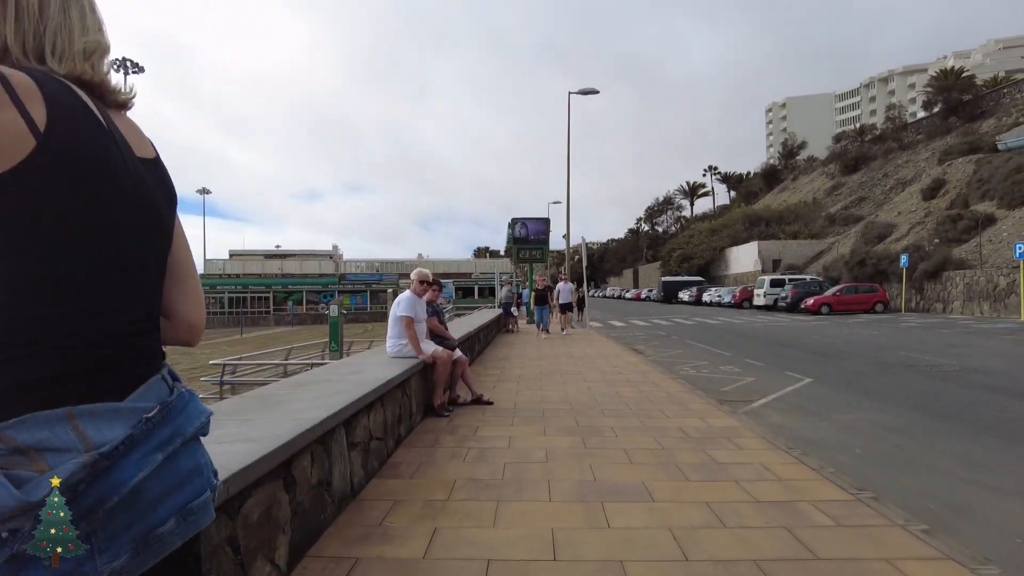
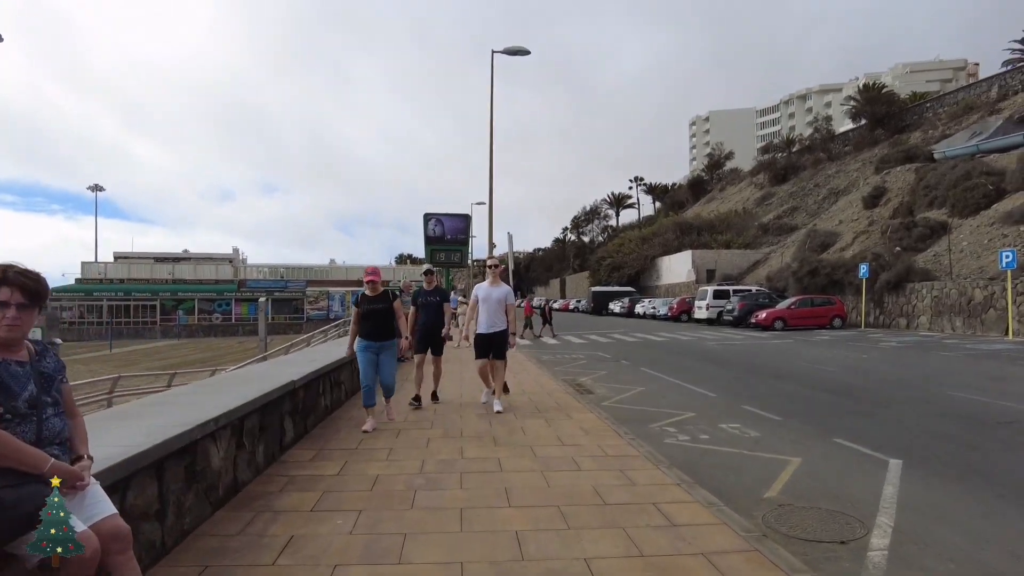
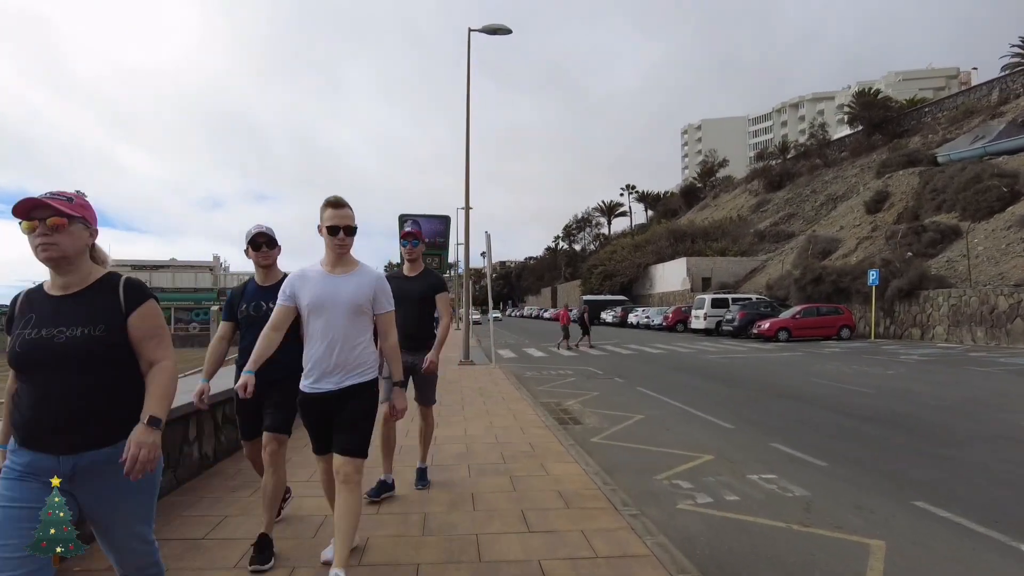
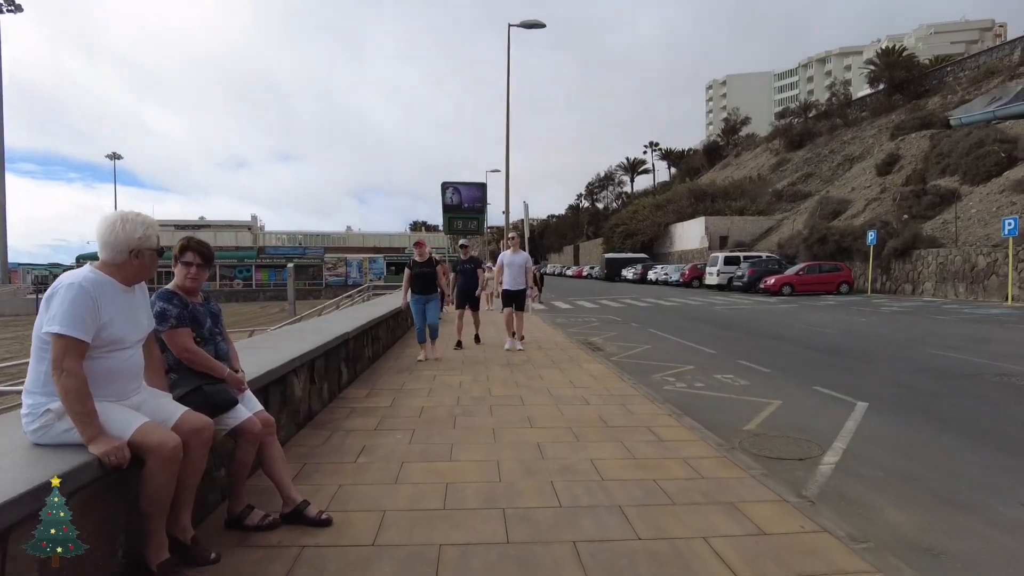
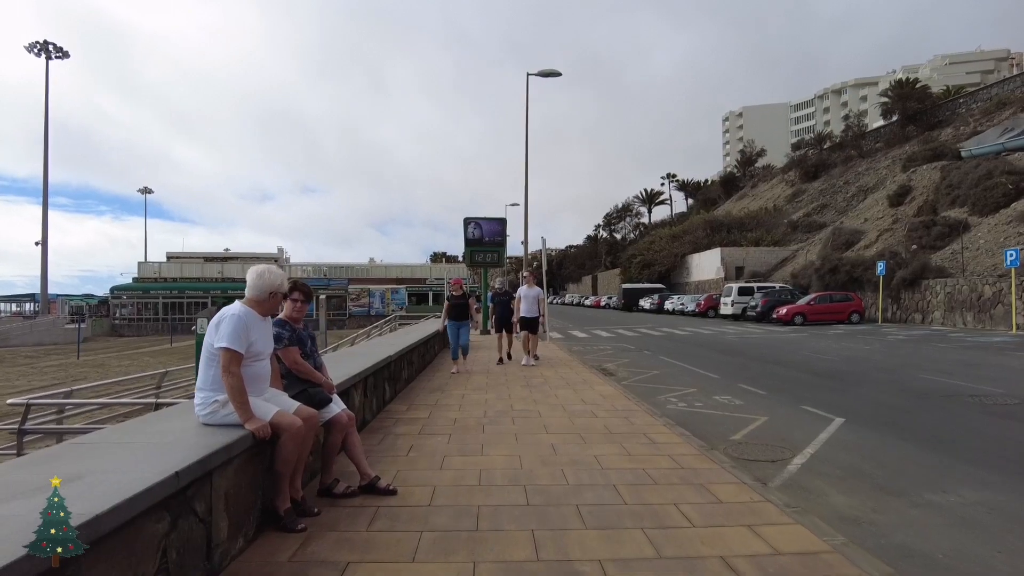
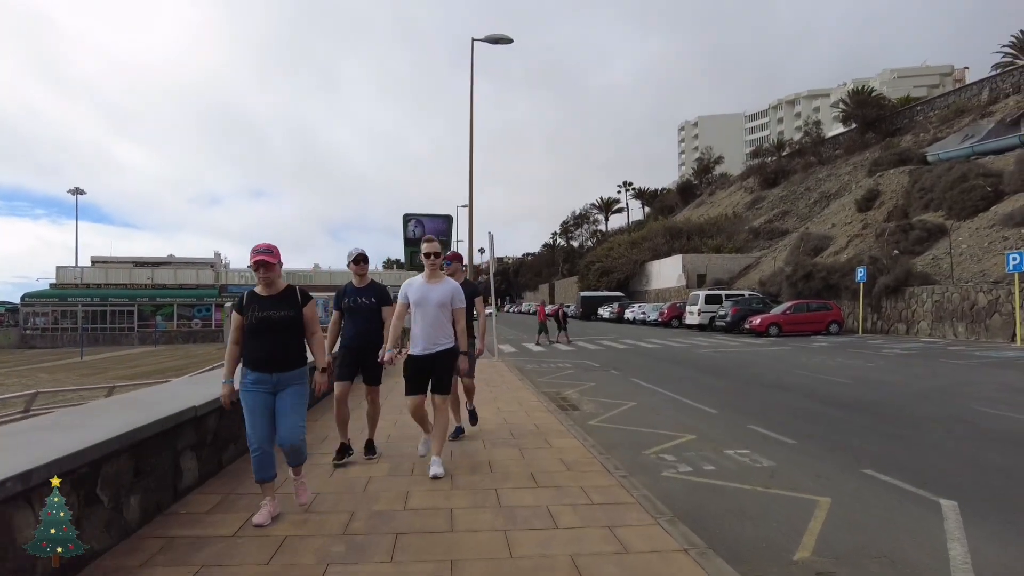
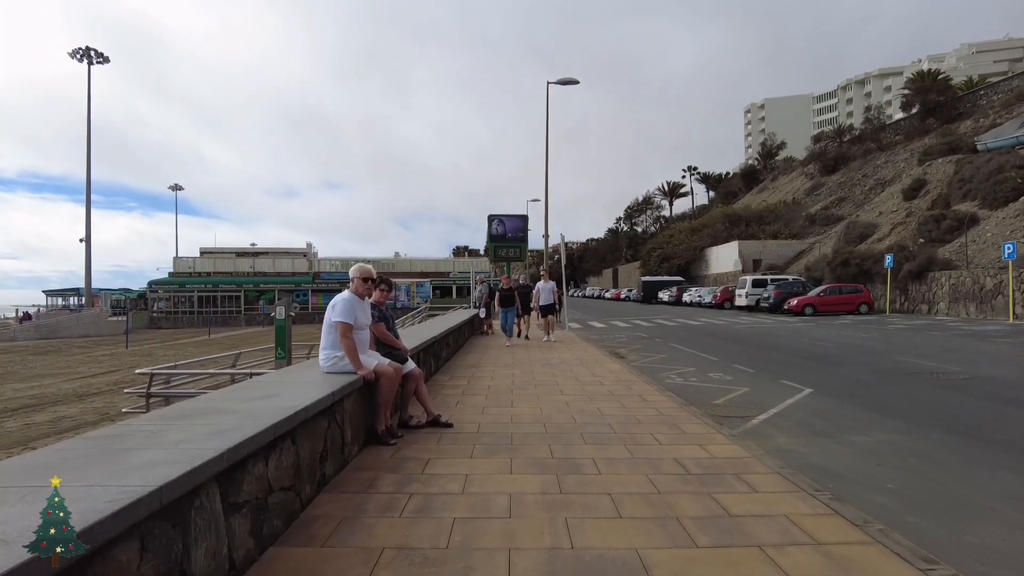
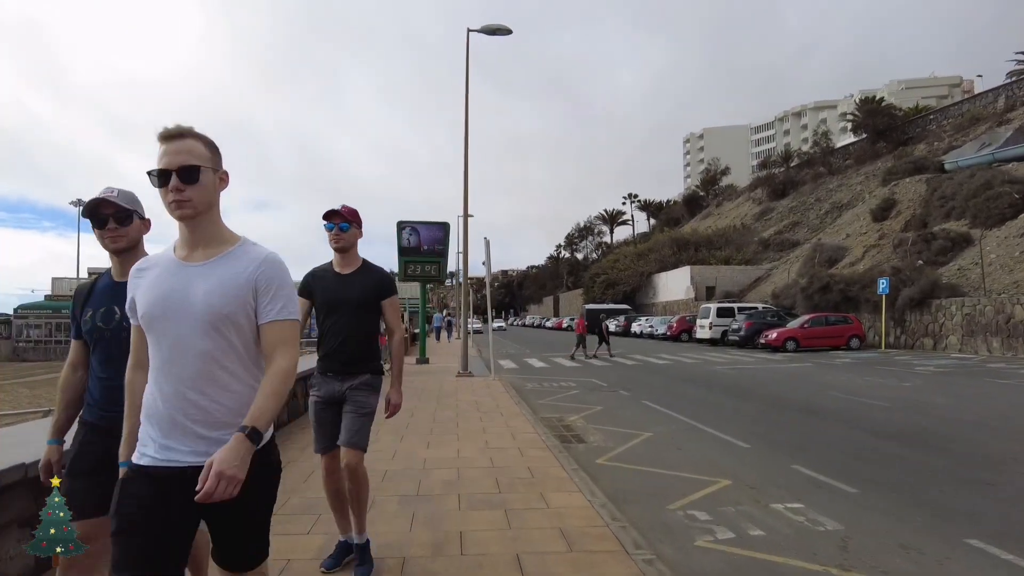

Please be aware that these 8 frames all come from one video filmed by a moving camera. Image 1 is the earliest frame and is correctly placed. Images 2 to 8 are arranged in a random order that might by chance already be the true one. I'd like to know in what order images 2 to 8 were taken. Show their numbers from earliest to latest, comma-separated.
7, 5, 4, 2, 6, 3, 8
